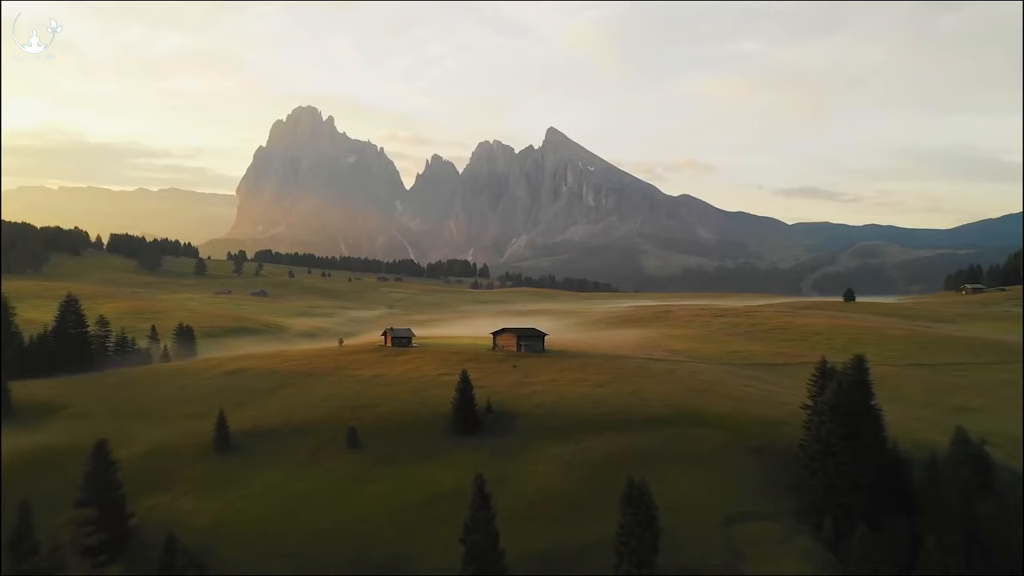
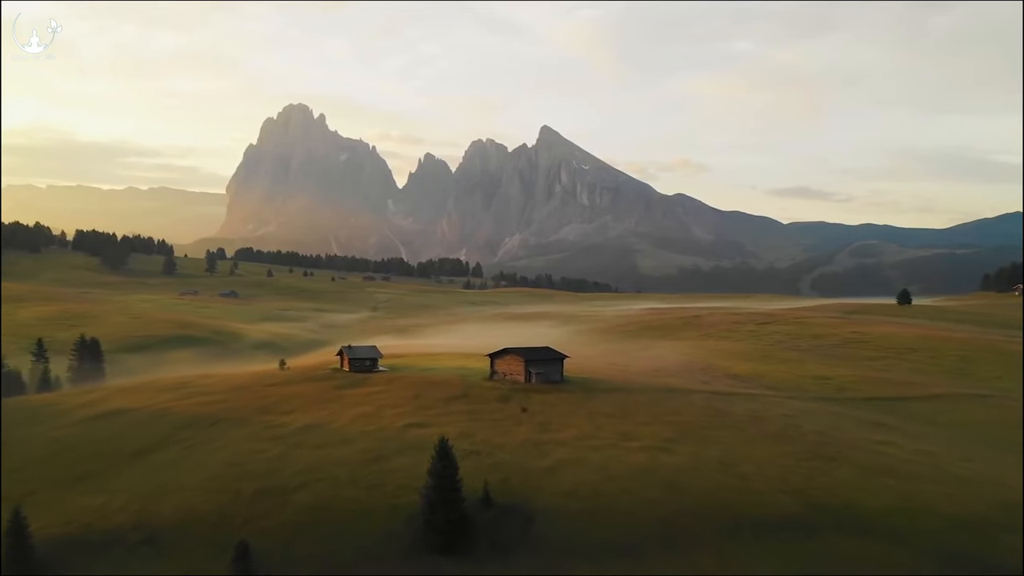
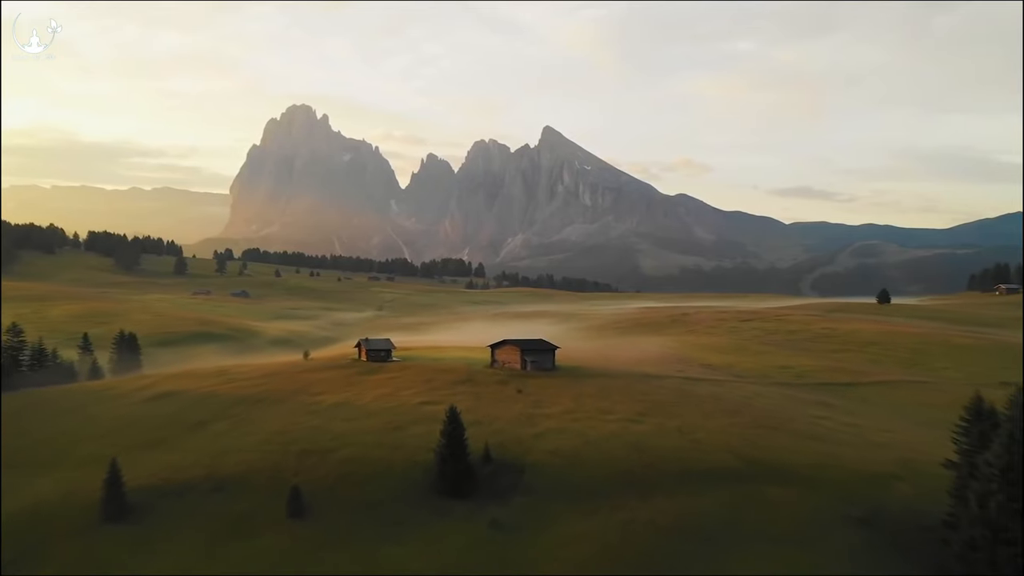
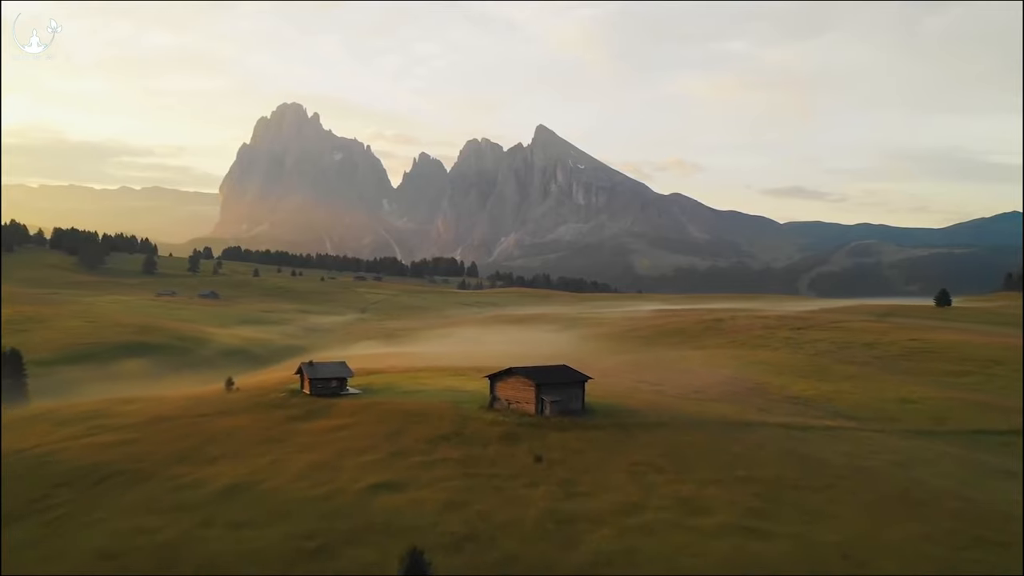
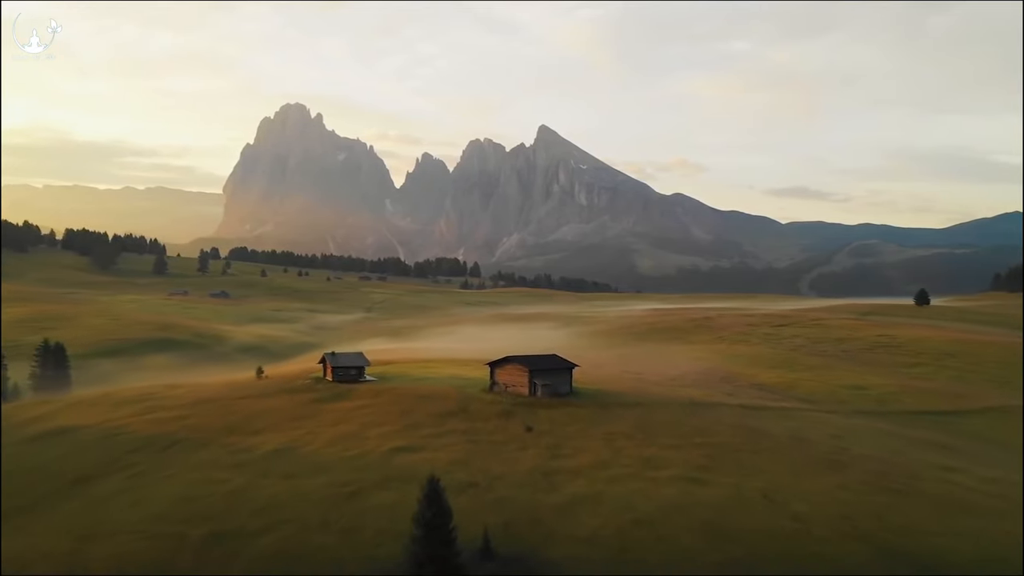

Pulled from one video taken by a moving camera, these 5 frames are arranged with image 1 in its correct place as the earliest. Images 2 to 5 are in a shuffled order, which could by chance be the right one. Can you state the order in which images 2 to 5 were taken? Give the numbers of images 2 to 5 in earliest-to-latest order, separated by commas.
3, 2, 5, 4
